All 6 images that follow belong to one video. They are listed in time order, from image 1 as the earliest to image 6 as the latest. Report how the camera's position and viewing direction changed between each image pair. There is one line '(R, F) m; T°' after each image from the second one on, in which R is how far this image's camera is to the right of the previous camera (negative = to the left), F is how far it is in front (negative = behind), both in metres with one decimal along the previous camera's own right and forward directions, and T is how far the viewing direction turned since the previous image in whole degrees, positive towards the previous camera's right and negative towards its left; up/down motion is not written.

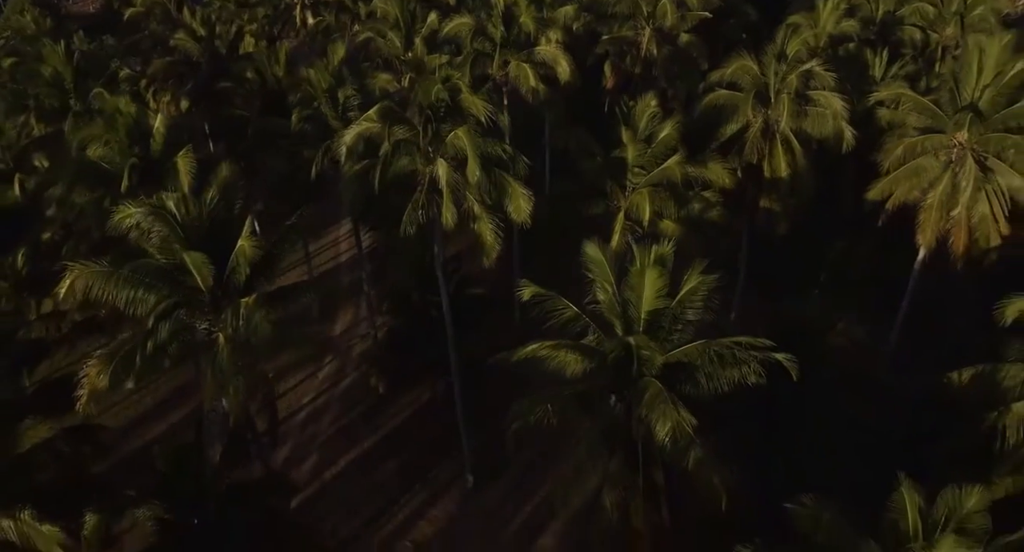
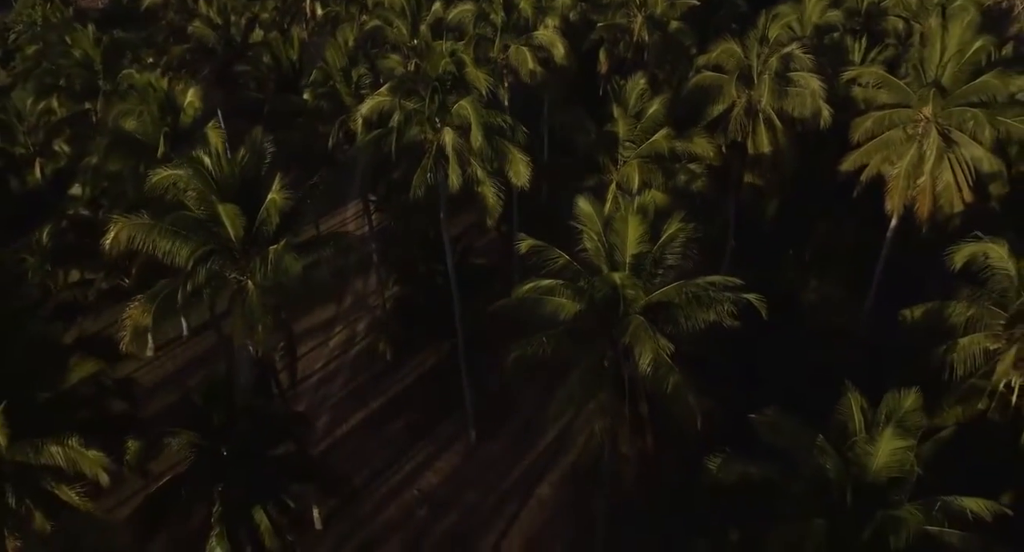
(0.0, -1.8) m; 0°
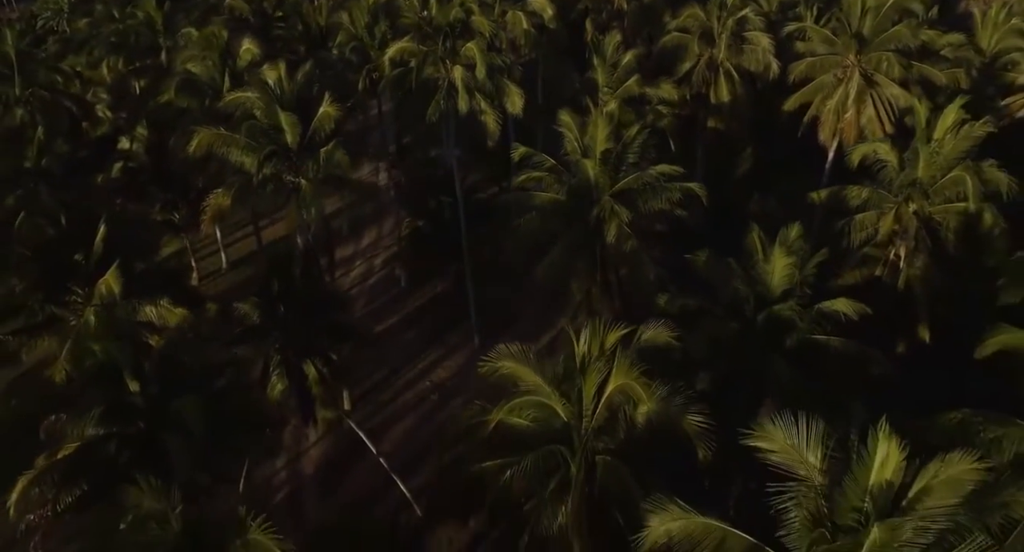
(+0.1, -4.9) m; 0°
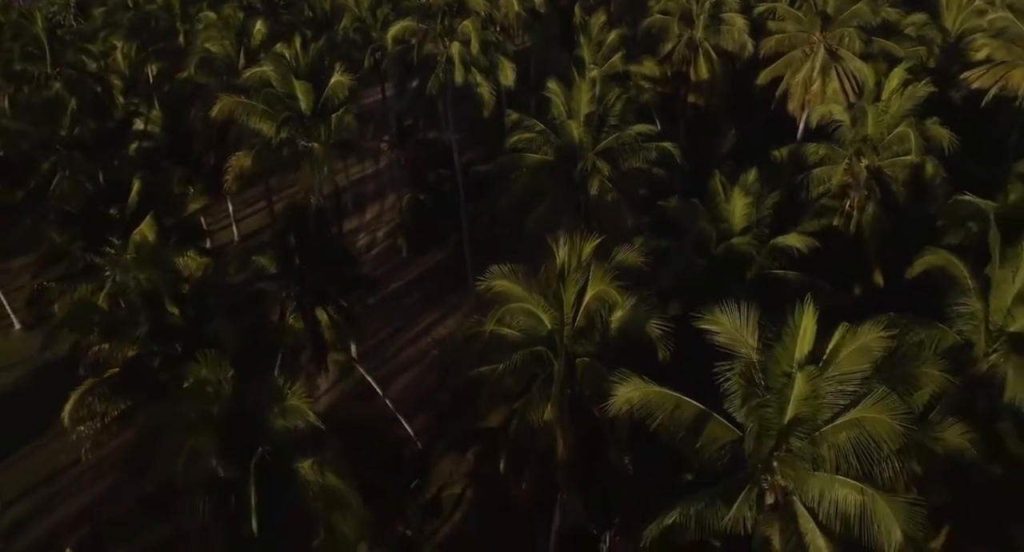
(+0.1, -2.4) m; 0°
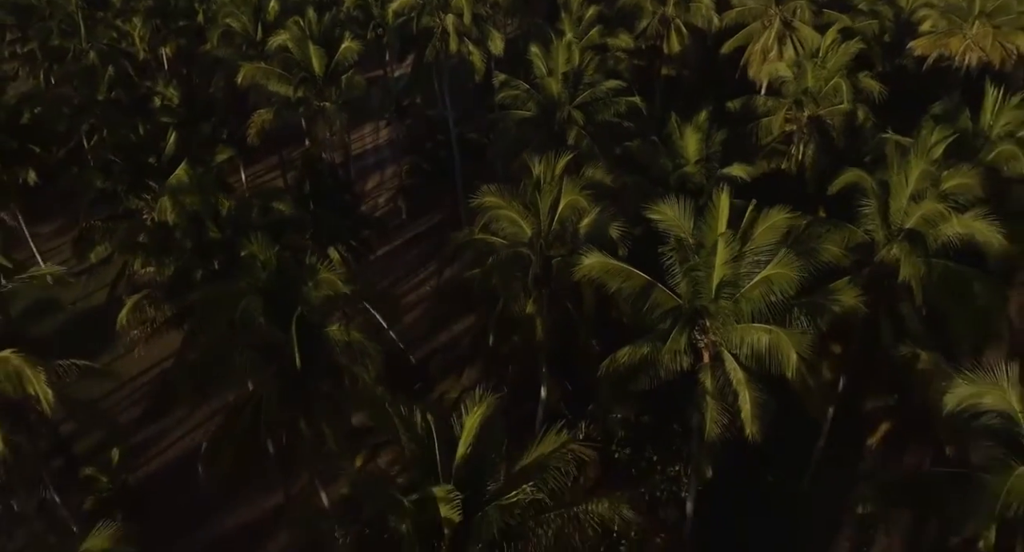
(+0.2, -3.5) m; 0°
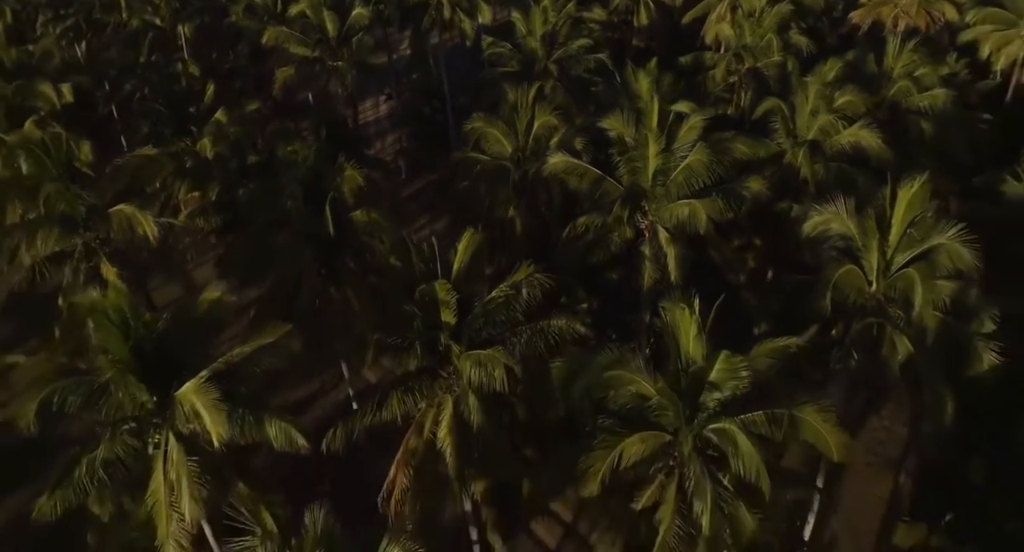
(+0.3, -4.9) m; 0°
